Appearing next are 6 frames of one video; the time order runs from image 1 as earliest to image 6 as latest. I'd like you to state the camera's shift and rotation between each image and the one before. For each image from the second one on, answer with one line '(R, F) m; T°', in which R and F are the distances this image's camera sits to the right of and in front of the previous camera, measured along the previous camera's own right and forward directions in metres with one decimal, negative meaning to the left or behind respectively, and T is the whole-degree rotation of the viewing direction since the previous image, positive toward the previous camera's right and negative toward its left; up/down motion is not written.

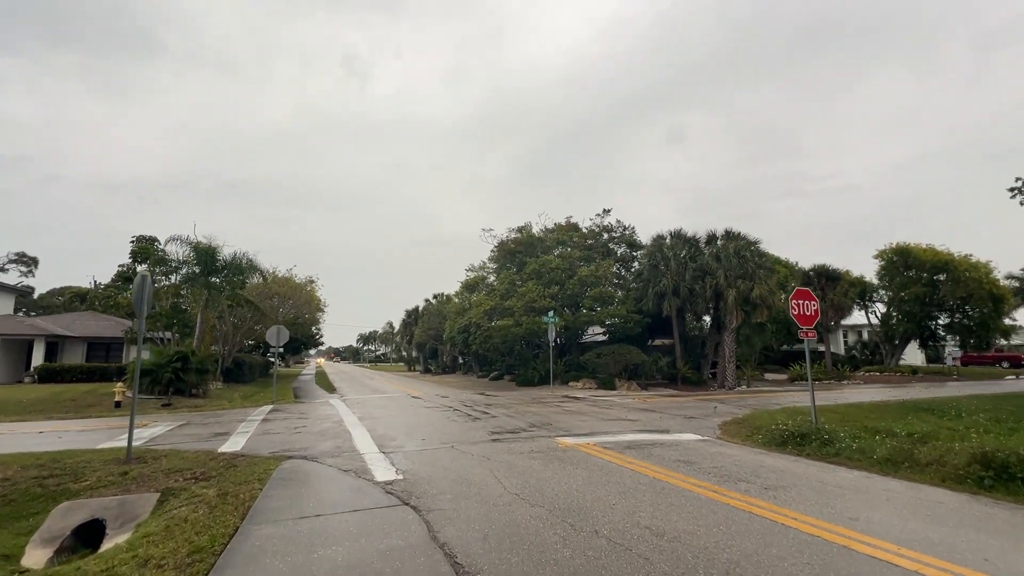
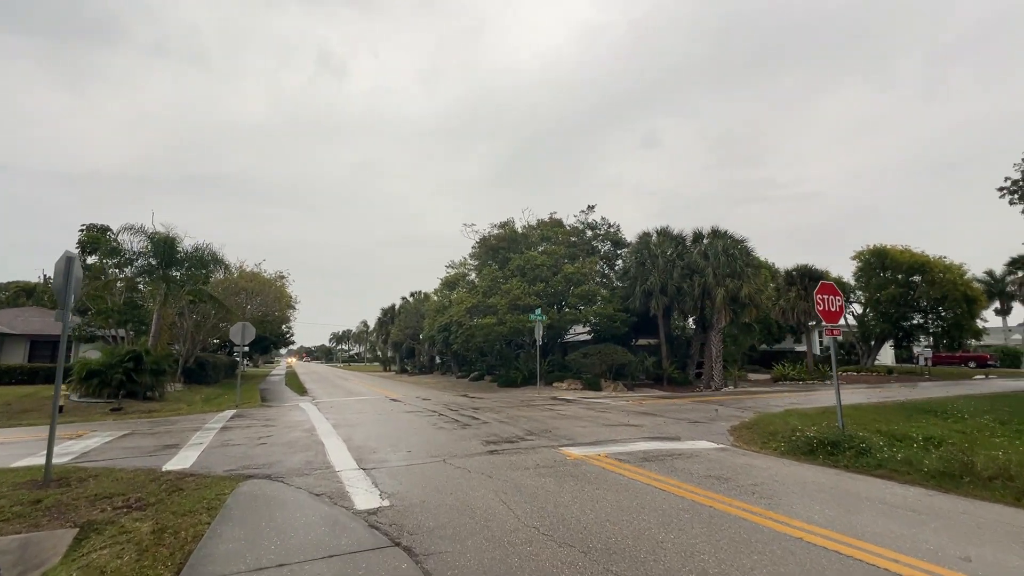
(-0.5, +1.2) m; +3°
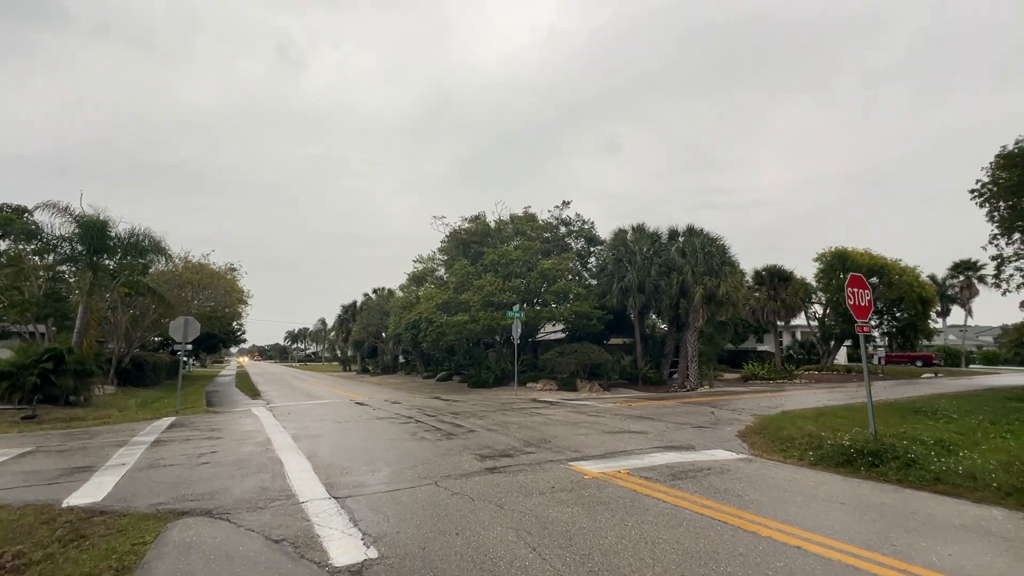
(-0.7, +1.4) m; +5°
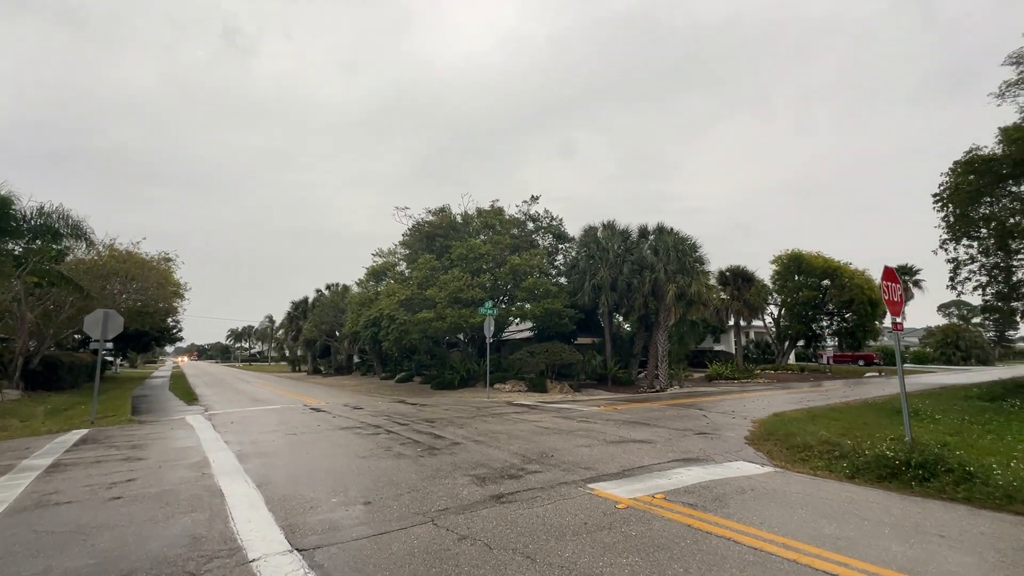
(-0.7, +1.4) m; +5°
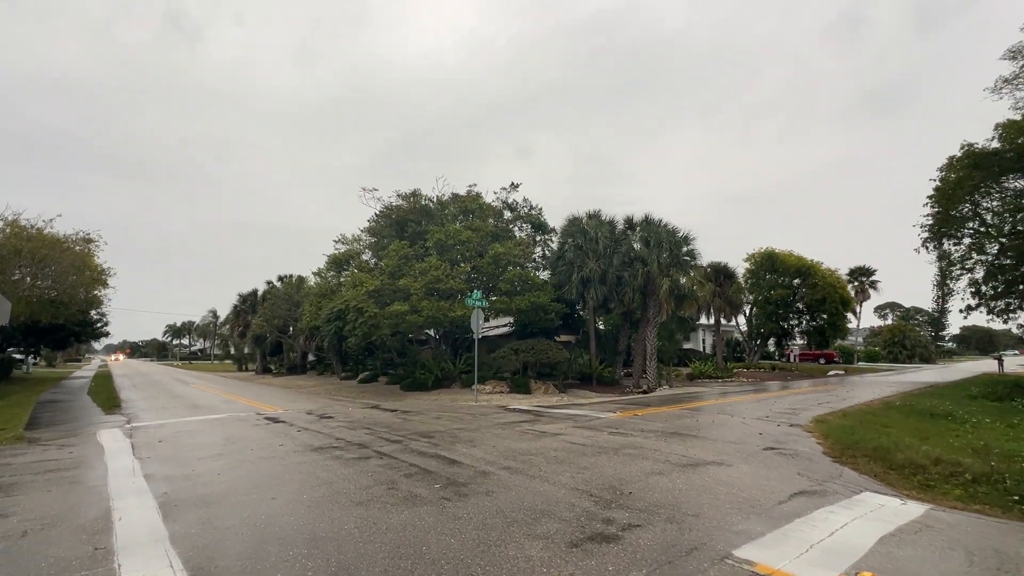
(-1.3, +2.4) m; +5°
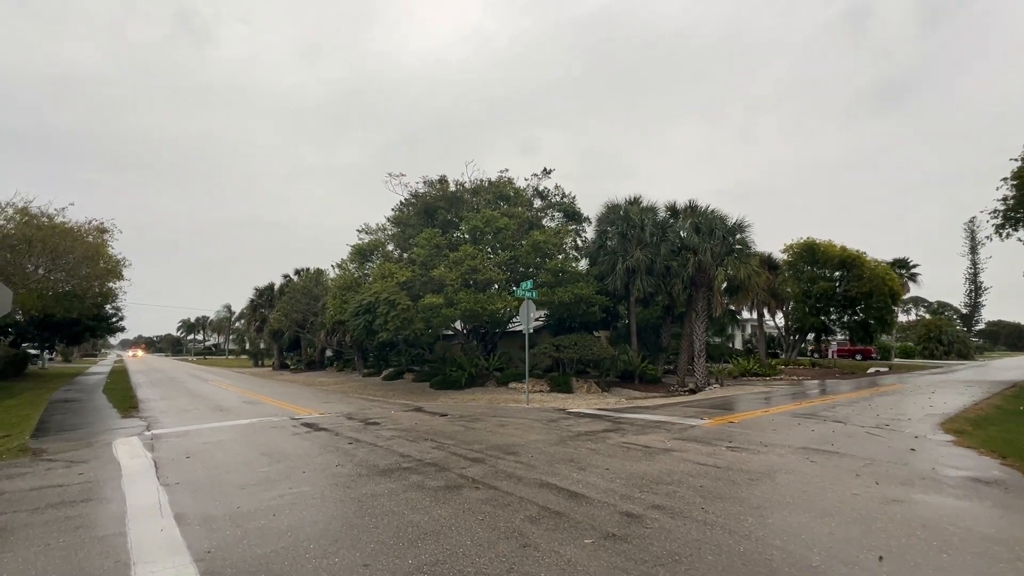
(-1.6, +1.8) m; -1°
